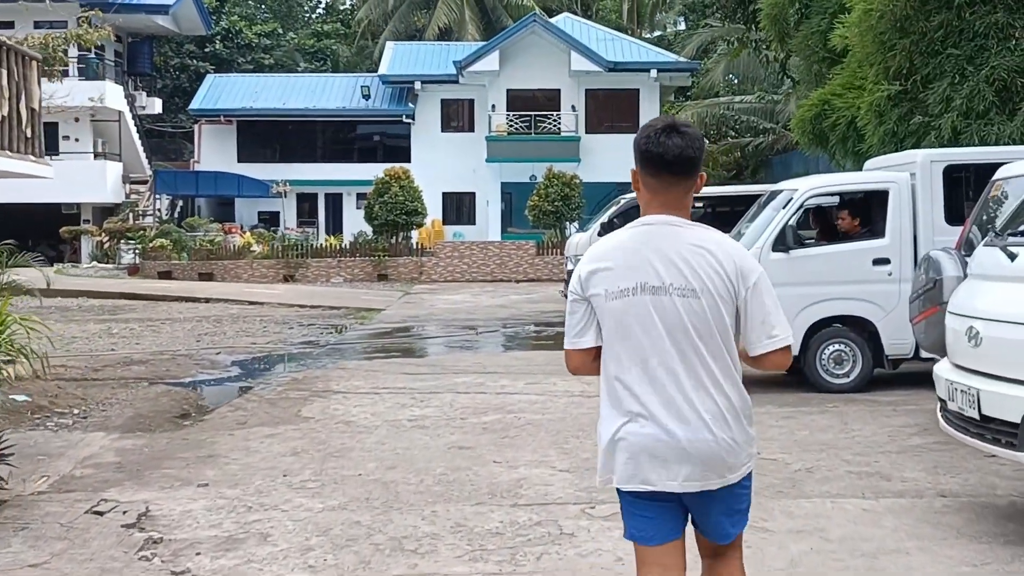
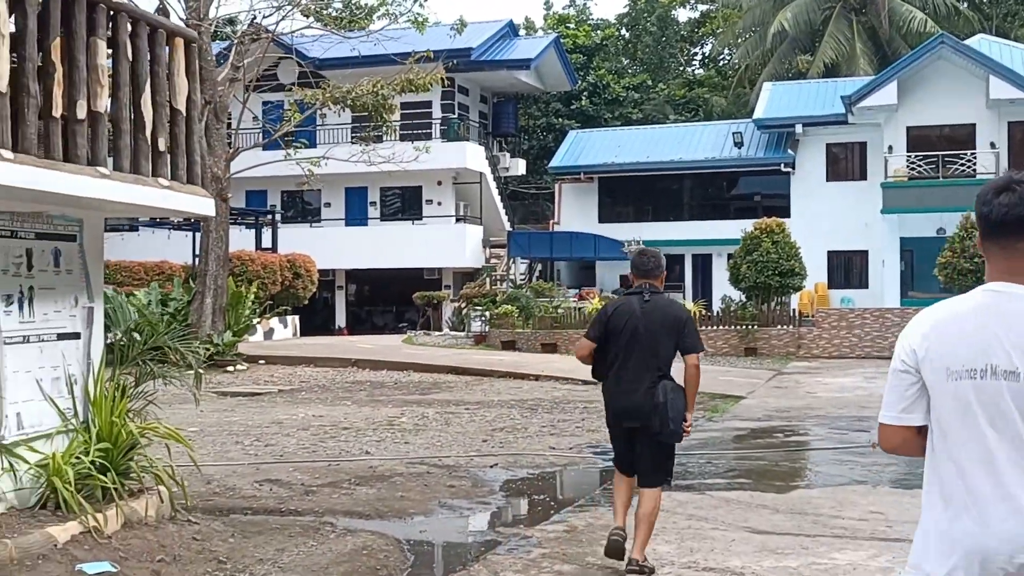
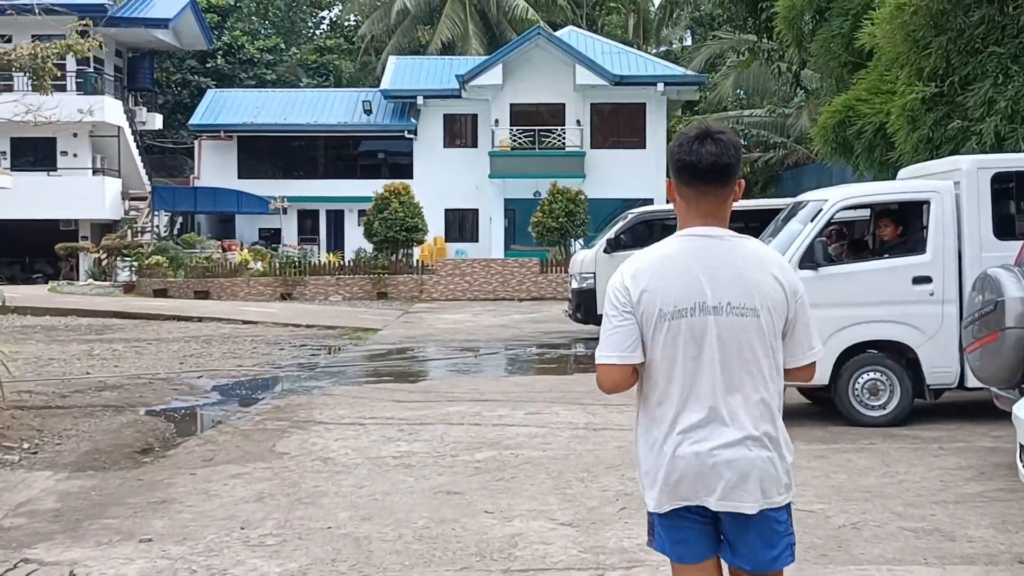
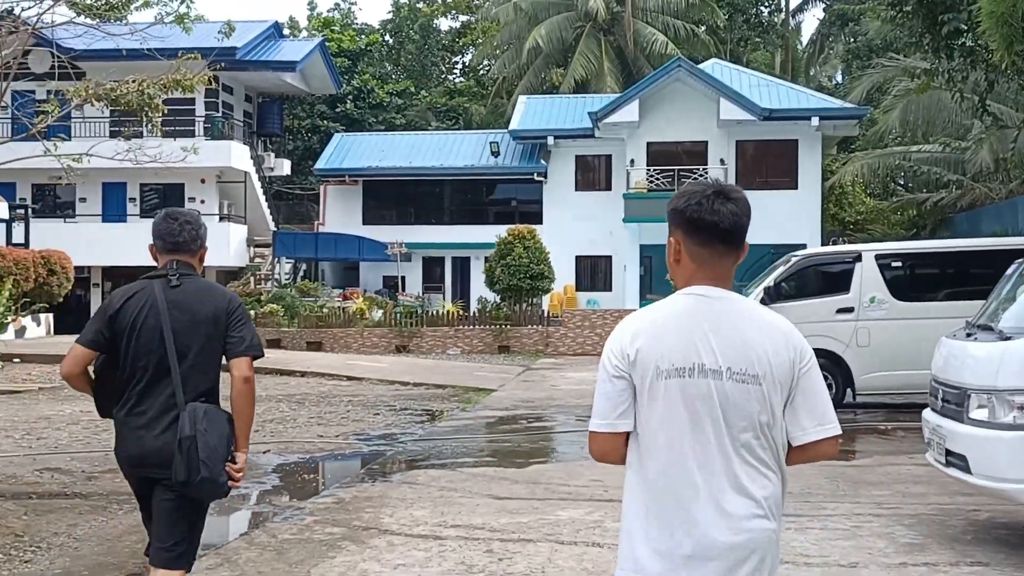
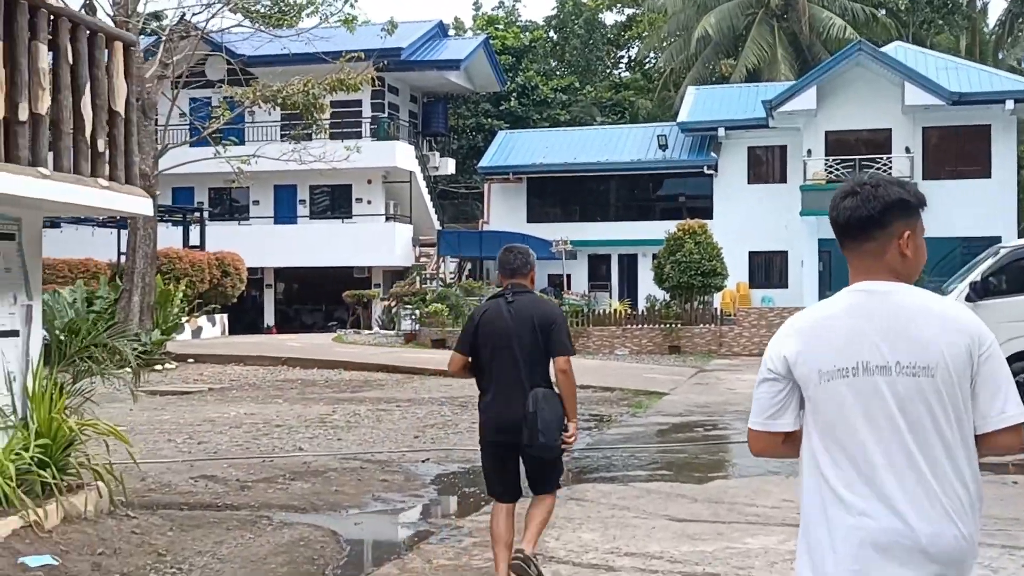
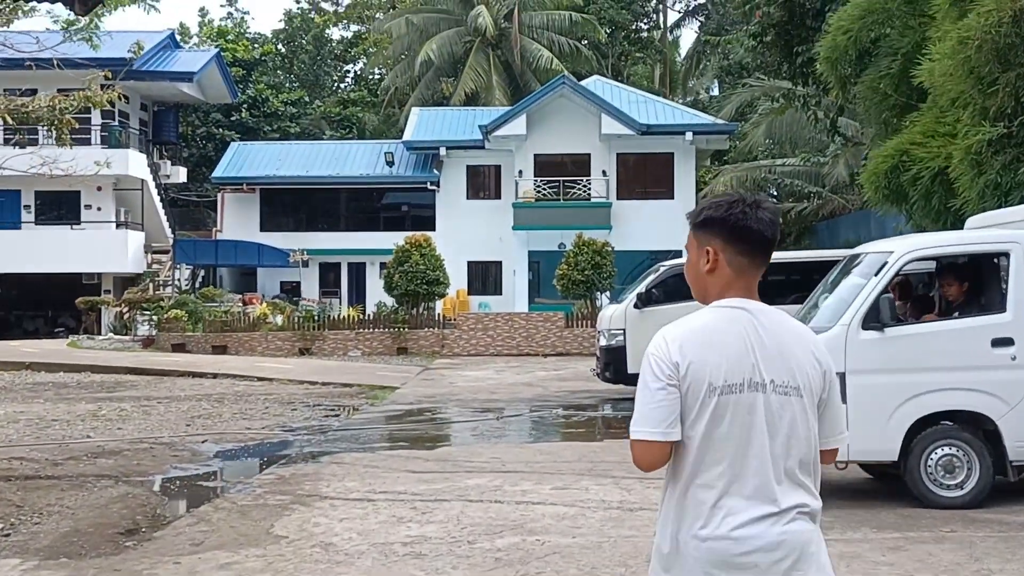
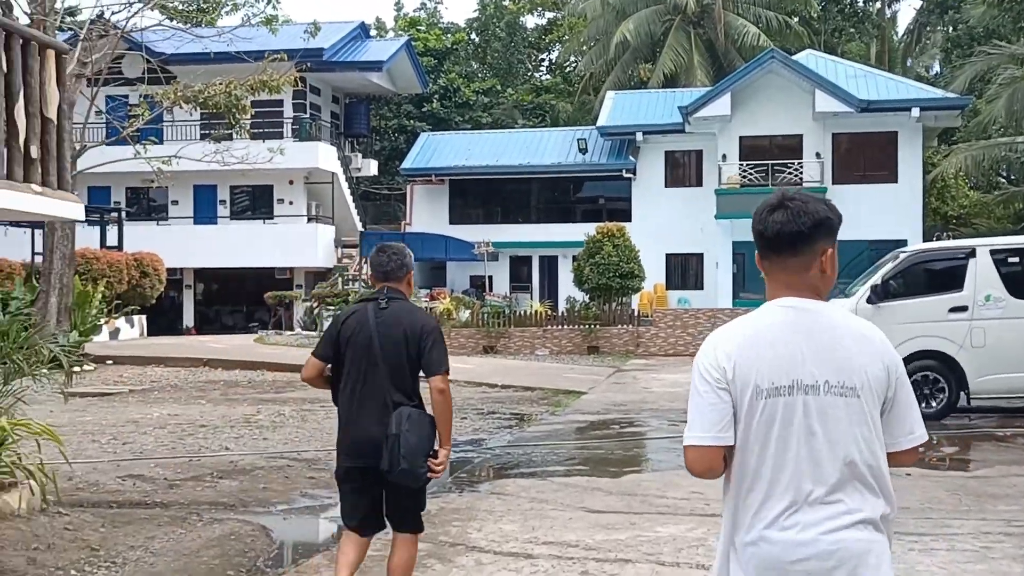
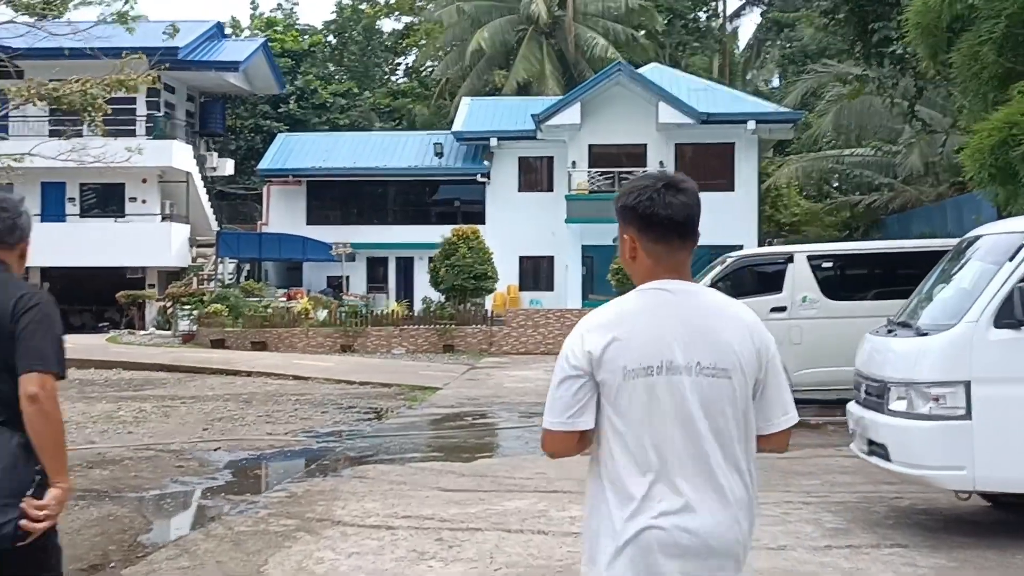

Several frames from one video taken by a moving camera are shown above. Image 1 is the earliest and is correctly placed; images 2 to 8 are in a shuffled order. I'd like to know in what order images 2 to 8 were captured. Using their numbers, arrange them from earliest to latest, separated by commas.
3, 6, 8, 4, 7, 5, 2
